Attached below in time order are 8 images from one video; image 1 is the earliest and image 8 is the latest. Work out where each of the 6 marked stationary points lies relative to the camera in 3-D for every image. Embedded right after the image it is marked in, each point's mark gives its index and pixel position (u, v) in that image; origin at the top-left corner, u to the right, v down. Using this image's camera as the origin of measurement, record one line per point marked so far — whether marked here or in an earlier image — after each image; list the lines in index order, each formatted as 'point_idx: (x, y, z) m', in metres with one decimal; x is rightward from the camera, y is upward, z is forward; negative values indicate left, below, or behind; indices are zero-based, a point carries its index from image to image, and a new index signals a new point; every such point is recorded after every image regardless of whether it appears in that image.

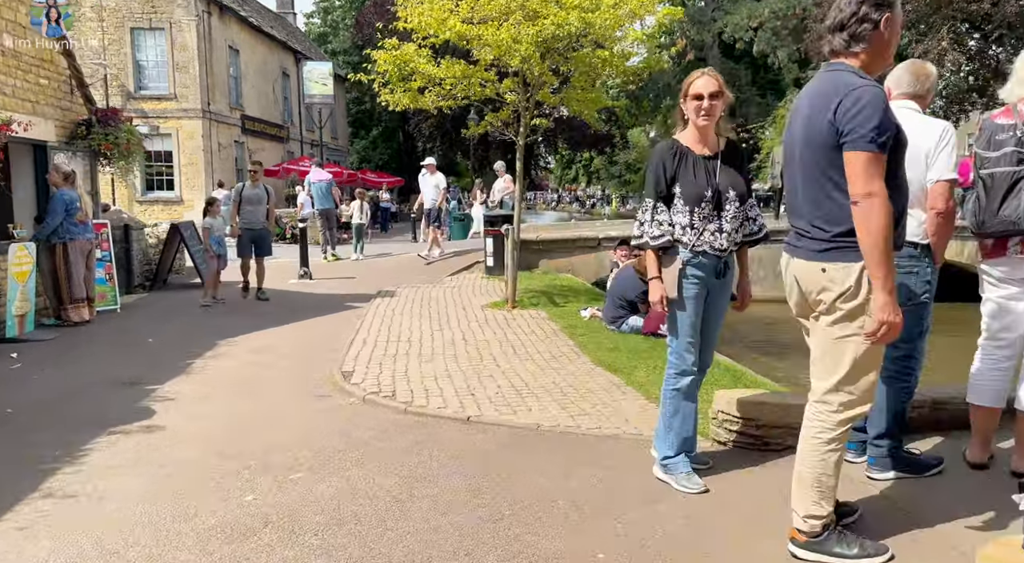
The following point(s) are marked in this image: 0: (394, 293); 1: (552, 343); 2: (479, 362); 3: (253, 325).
0: (-1.8, -0.2, +13.3) m
1: (+0.4, -0.6, +8.6) m
2: (-0.3, -0.7, +7.5) m
3: (-3.0, -0.5, +9.8) m
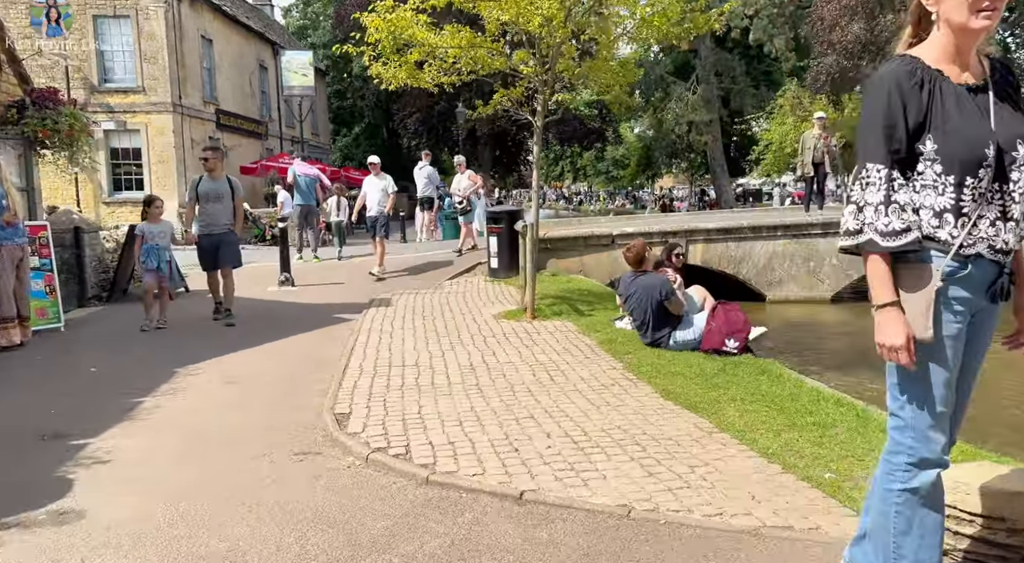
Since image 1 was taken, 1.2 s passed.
0: (-1.7, -0.3, +11.6) m
1: (+0.7, -0.7, +7.0) m
2: (0.0, -0.8, +5.9) m
3: (-2.7, -0.6, +8.1) m
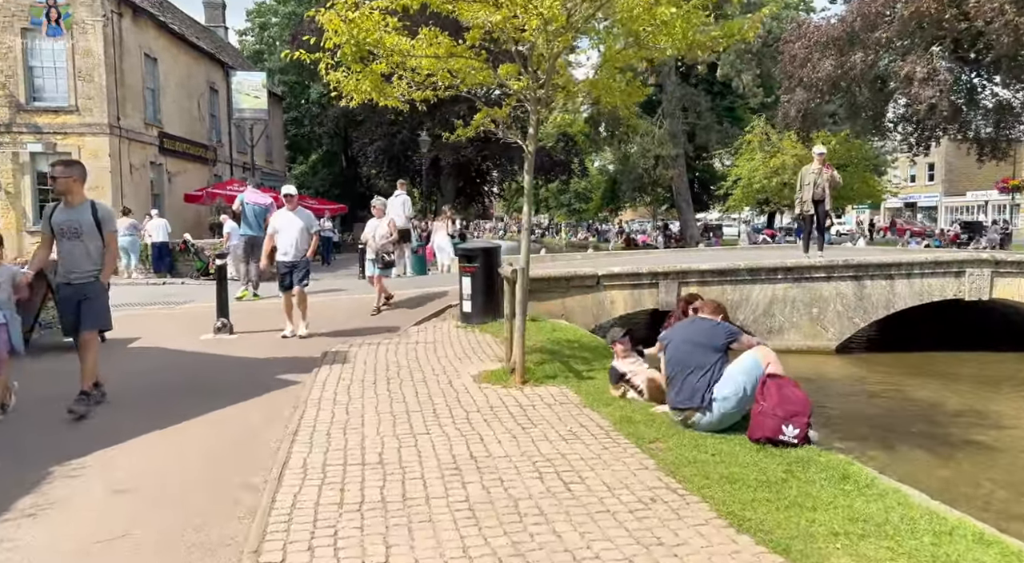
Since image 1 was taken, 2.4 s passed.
0: (-1.9, -0.9, +9.8) m
1: (+0.6, -1.1, +5.3) m
2: (0.0, -1.2, +4.1) m
3: (-2.8, -1.1, +6.3) m
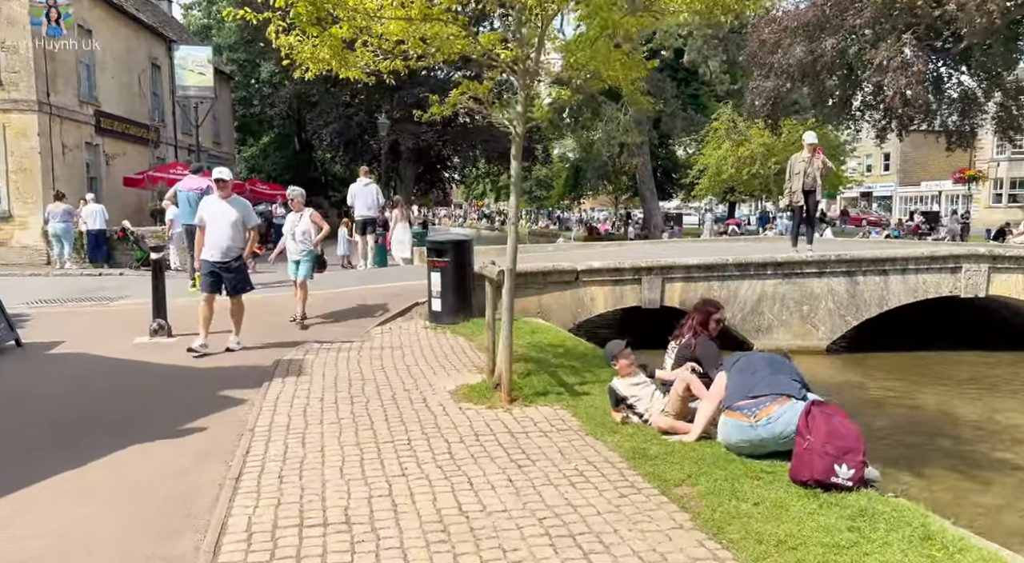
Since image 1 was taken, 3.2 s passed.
0: (-2.1, -0.9, +8.6) m
1: (+0.6, -1.2, +4.2) m
2: (+0.1, -1.2, +3.1) m
3: (-2.9, -1.1, +5.0) m
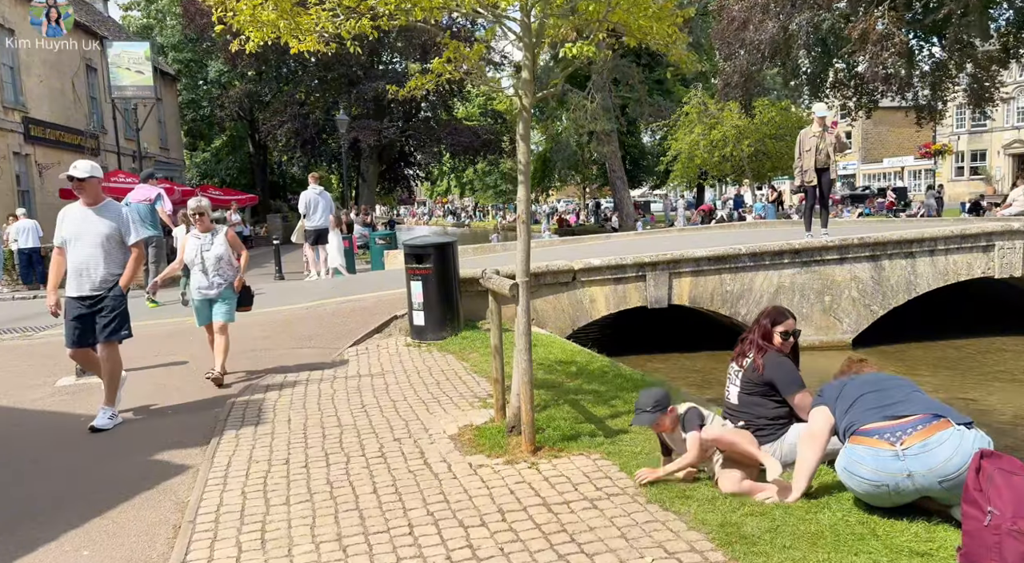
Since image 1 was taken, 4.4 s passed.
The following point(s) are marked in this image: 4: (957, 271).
0: (-2.1, -1.0, +7.0) m
1: (+0.9, -1.2, +2.7) m
2: (+0.4, -1.4, +1.5) m
3: (-2.6, -1.3, +3.4) m
4: (+6.2, +0.2, +12.1) m
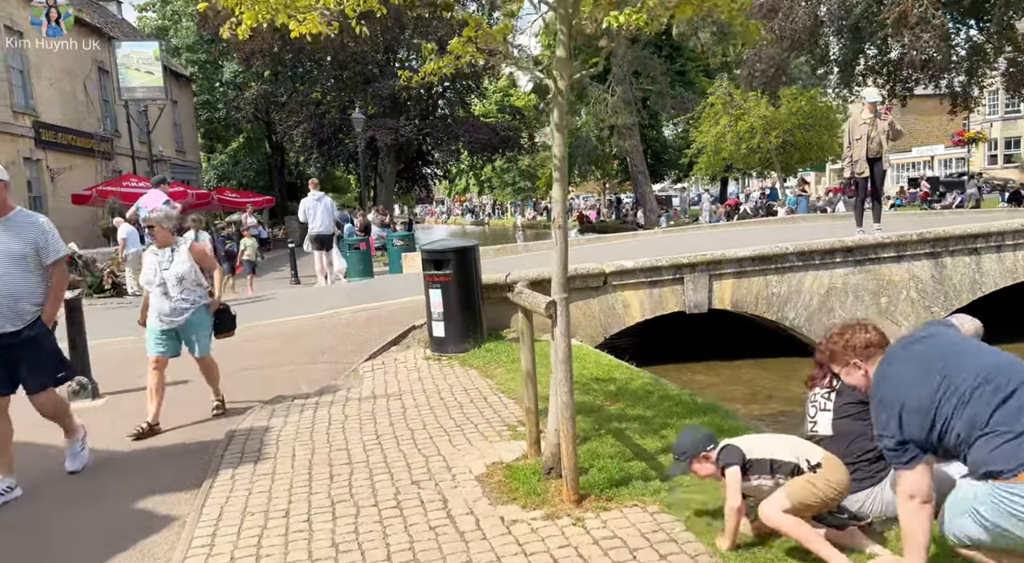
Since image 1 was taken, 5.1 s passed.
0: (-1.8, -1.2, +6.2) m
1: (+1.1, -1.3, +1.8) m
2: (+0.5, -1.5, +0.7) m
3: (-2.5, -1.5, +2.6) m
4: (+6.6, +0.2, +11.1) m
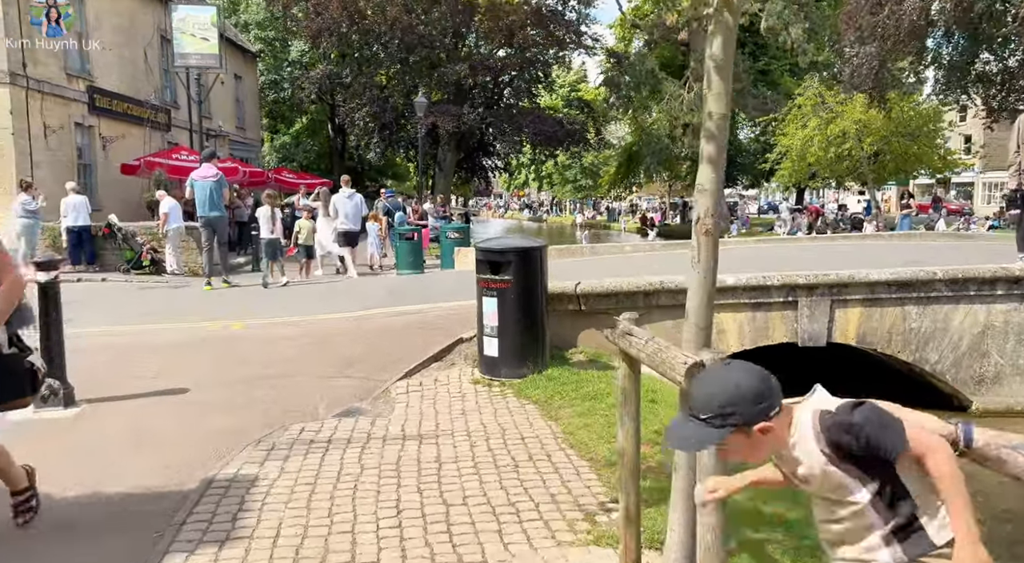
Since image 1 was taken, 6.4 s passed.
0: (-1.4, -1.2, +4.3) m
1: (+1.1, -1.5, -0.2) m
2: (+0.5, -1.6, -1.3) m
3: (-2.3, -1.4, +0.8) m
4: (+7.3, -0.3, +8.7) m
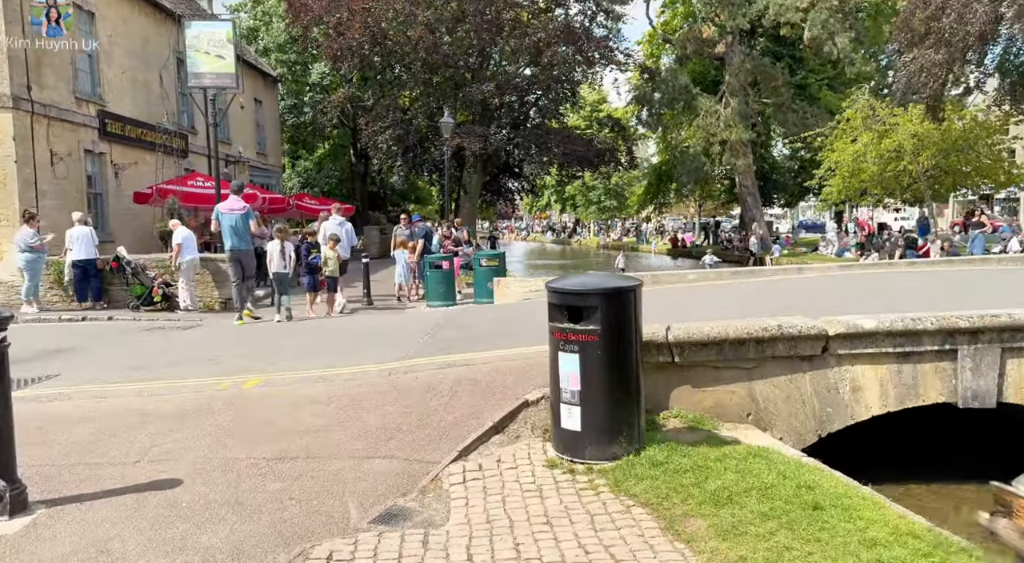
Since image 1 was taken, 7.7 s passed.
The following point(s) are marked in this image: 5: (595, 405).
0: (-0.9, -1.5, +2.4) m
1: (+1.6, -1.7, -2.1) m
2: (+0.9, -1.7, -3.3) m
3: (-1.9, -1.7, -1.1) m
4: (+8.0, -0.6, +6.6) m
5: (+0.6, -0.9, +6.1) m
